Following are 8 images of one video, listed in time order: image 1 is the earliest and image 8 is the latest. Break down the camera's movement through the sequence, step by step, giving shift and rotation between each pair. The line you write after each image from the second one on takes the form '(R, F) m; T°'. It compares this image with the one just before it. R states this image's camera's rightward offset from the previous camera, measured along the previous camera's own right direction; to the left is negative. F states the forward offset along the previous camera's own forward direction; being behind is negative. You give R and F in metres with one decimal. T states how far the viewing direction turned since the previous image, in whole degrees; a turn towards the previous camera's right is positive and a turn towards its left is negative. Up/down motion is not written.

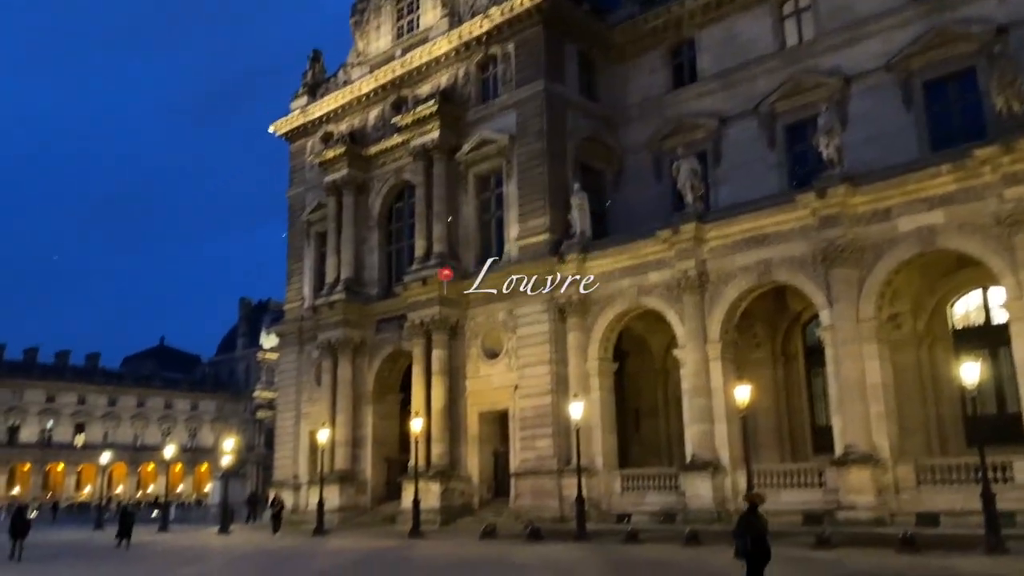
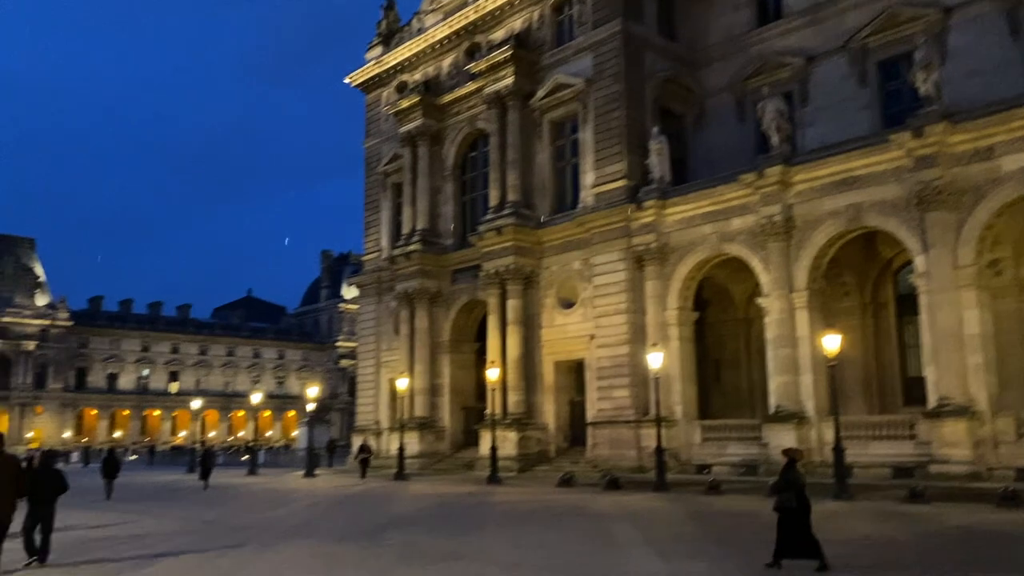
(0.0, +0.4) m; -5°
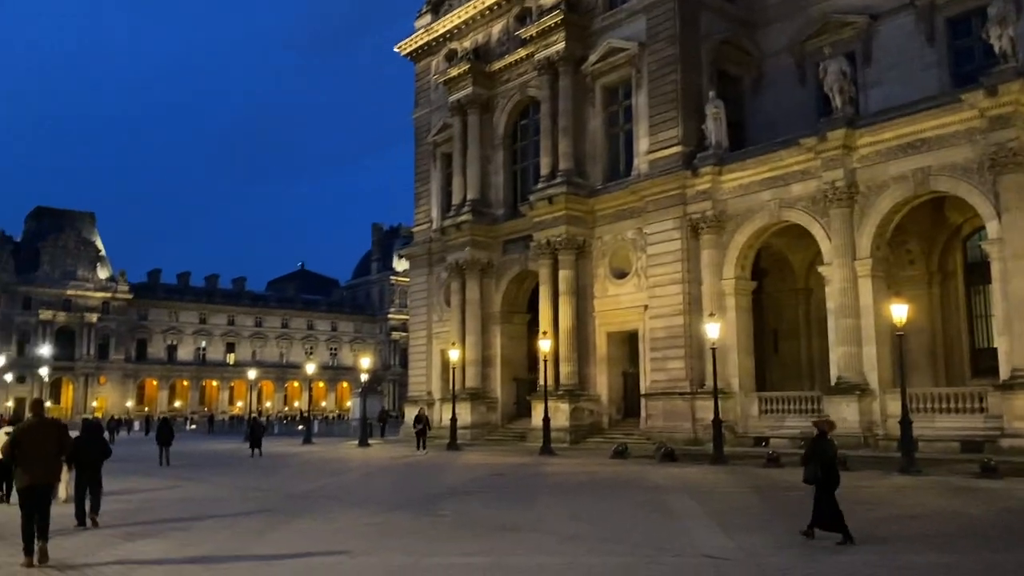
(-0.1, +0.4) m; -3°
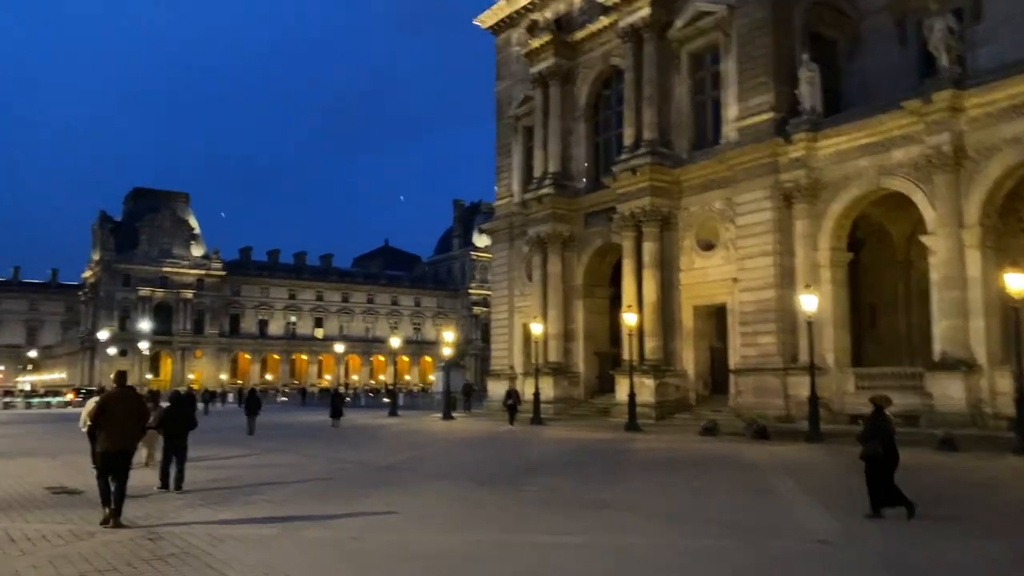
(-0.1, +0.4) m; -5°
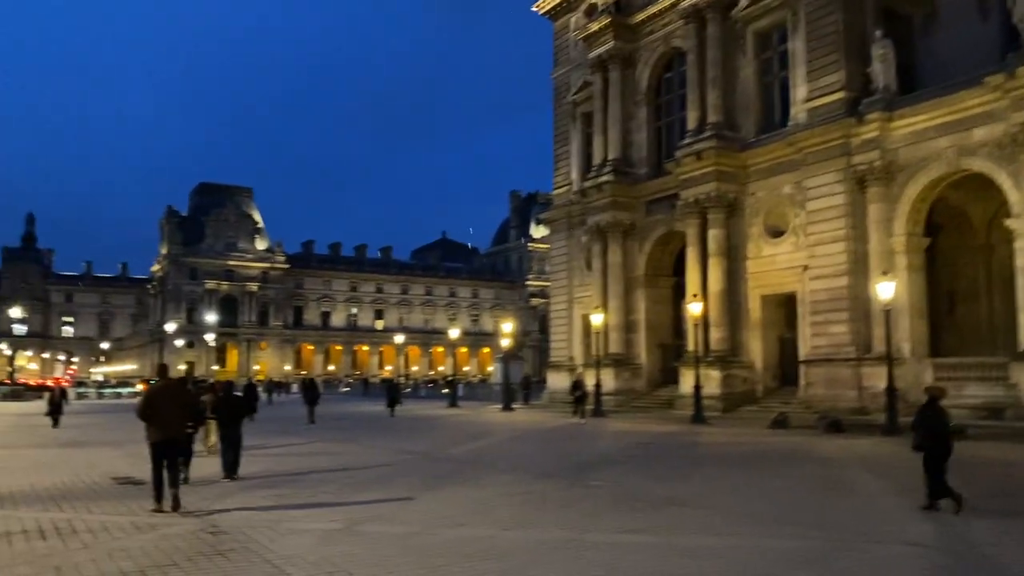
(-0.1, +0.5) m; -4°
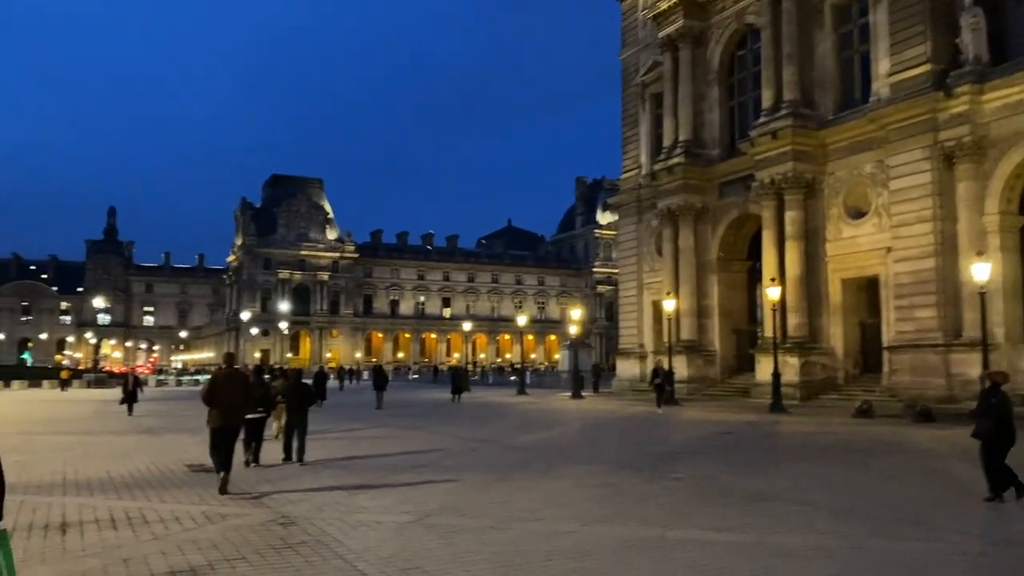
(-0.1, +0.4) m; -4°
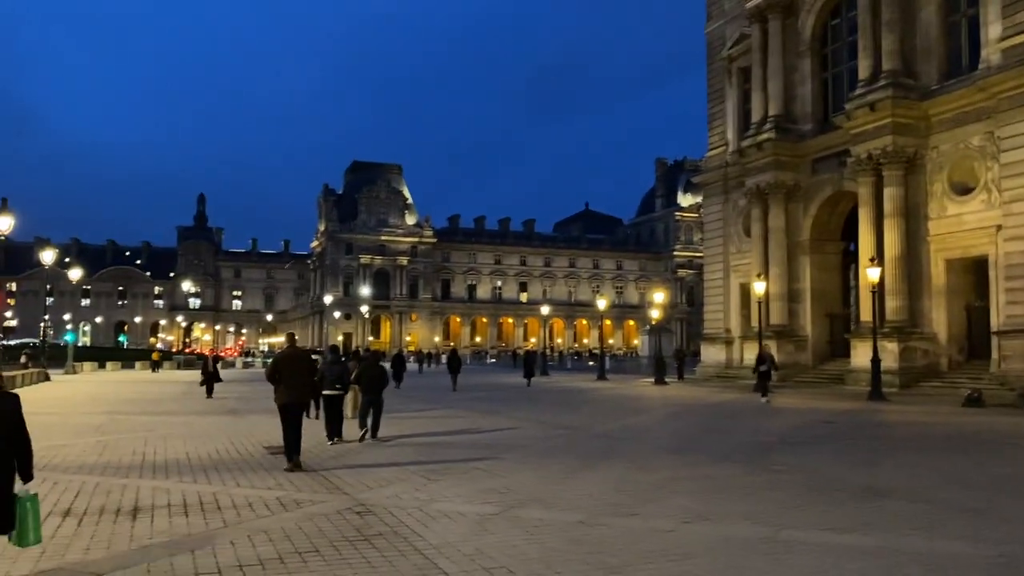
(-0.1, +0.6) m; -5°
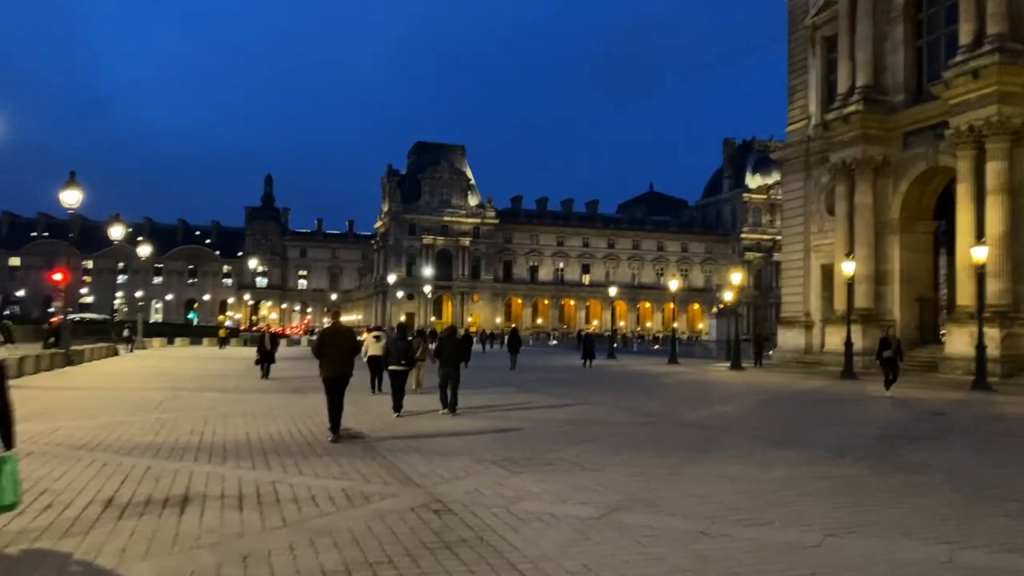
(-0.3, +1.0) m; -4°
